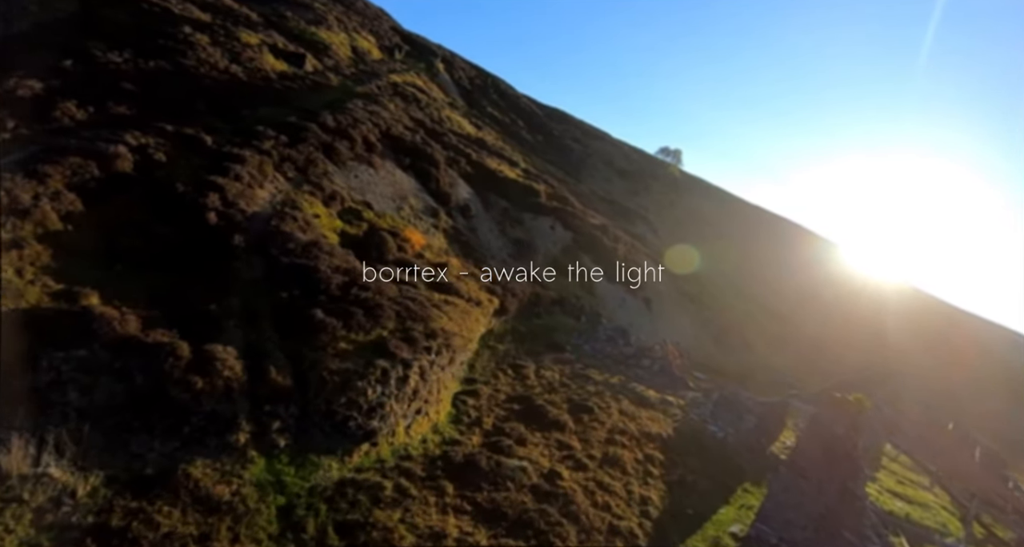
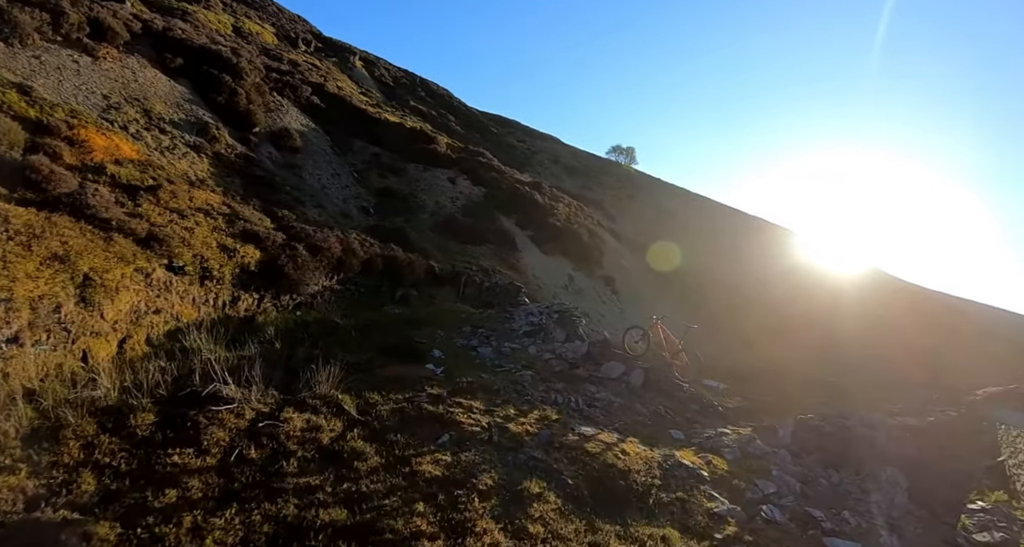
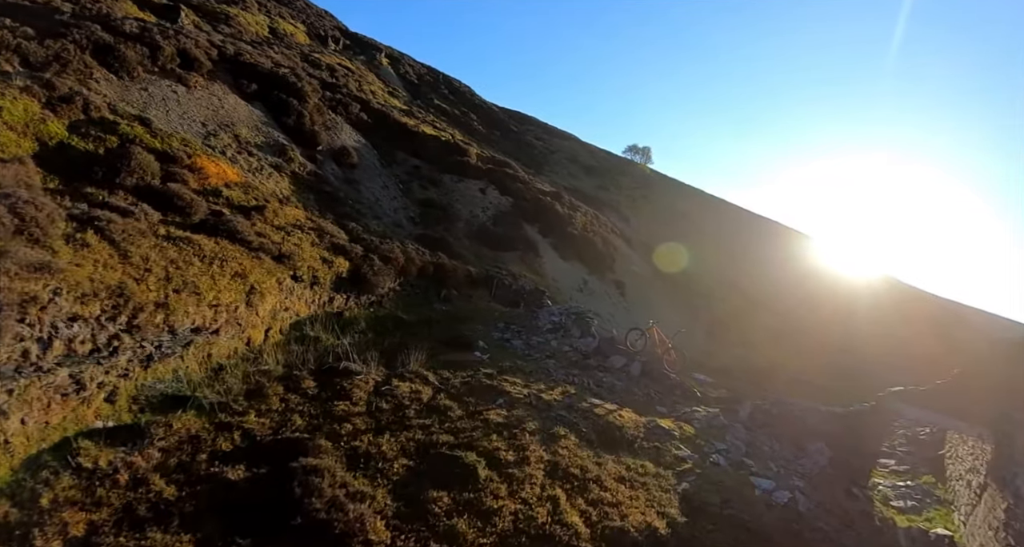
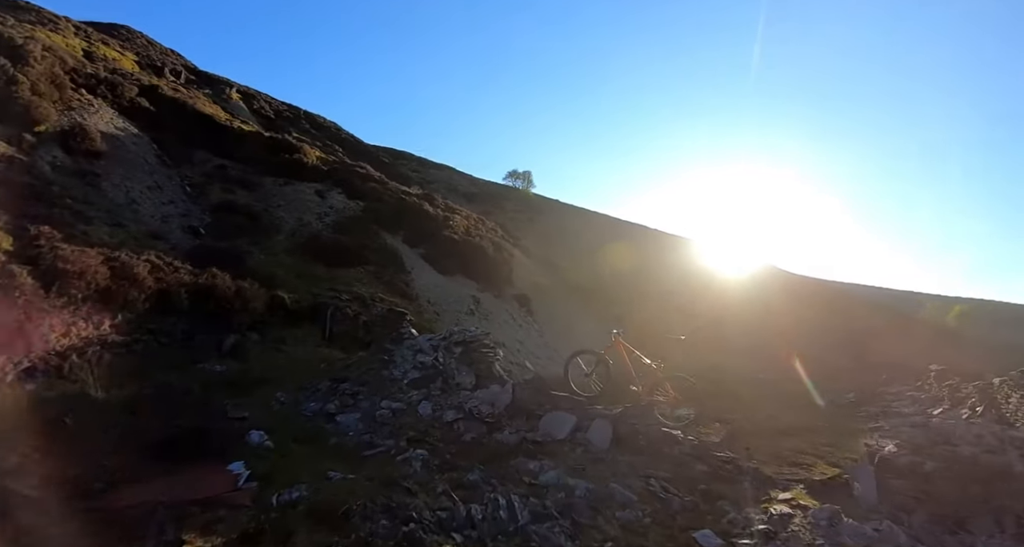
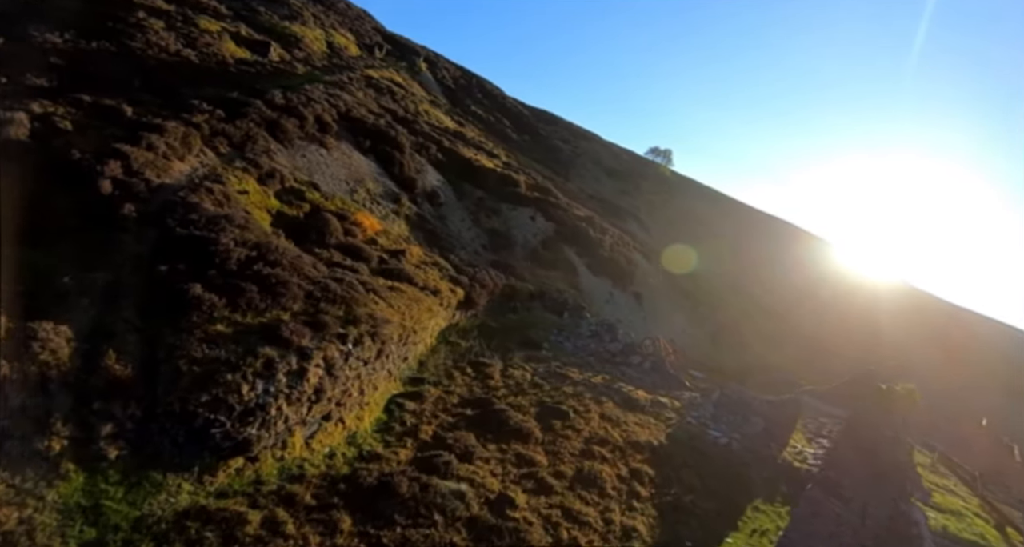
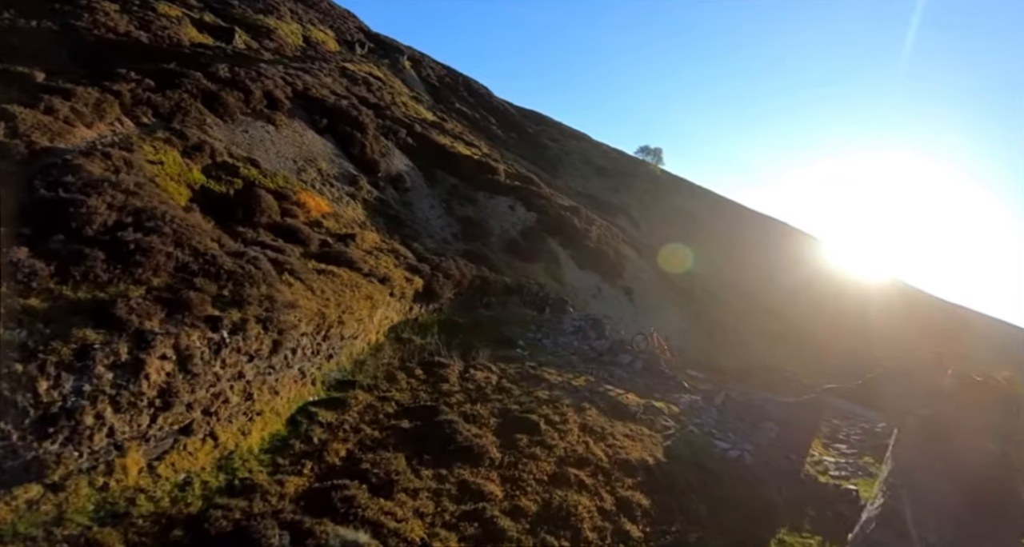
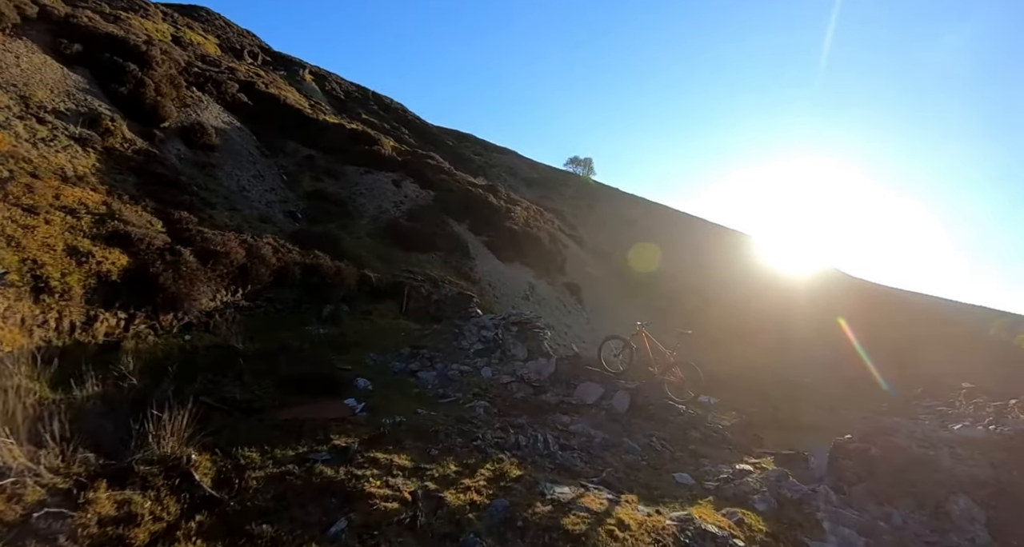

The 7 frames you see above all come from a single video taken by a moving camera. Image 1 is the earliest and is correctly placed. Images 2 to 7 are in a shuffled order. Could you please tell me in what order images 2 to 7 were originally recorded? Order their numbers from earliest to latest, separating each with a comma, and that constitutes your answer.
5, 6, 3, 2, 7, 4
